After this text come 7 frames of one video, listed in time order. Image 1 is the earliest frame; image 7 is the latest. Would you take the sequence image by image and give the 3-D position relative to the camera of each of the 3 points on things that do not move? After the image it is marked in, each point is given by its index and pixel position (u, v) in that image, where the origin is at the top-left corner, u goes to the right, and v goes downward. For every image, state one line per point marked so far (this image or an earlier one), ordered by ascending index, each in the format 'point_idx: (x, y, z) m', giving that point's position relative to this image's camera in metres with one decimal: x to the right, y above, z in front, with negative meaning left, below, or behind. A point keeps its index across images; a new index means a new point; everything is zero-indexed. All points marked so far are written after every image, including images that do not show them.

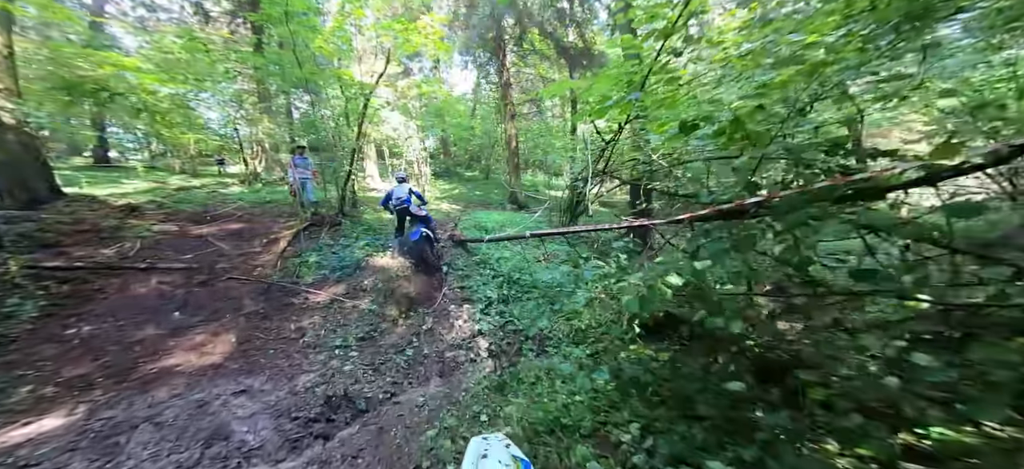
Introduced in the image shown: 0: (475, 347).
0: (-0.6, -1.8, +5.5) m
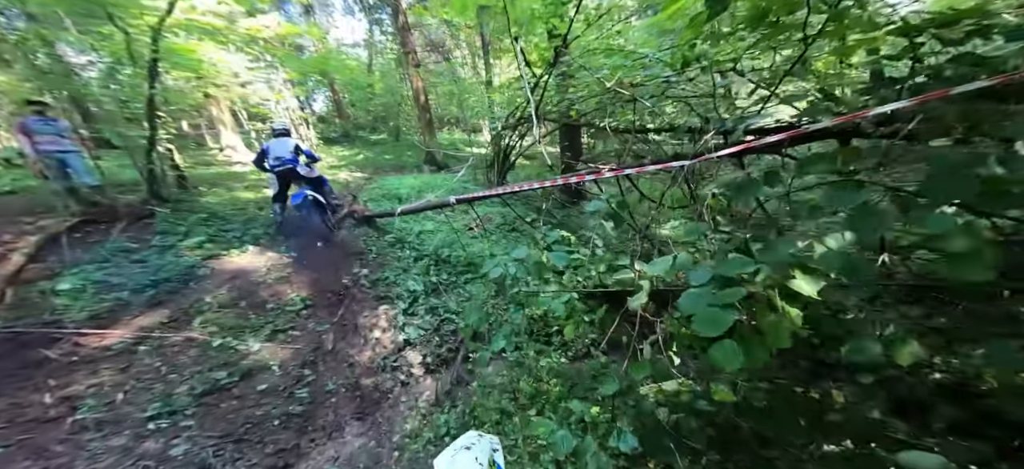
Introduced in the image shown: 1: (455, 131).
0: (-1.2, -1.5, +3.9) m
1: (-2.8, +5.0, +16.9) m
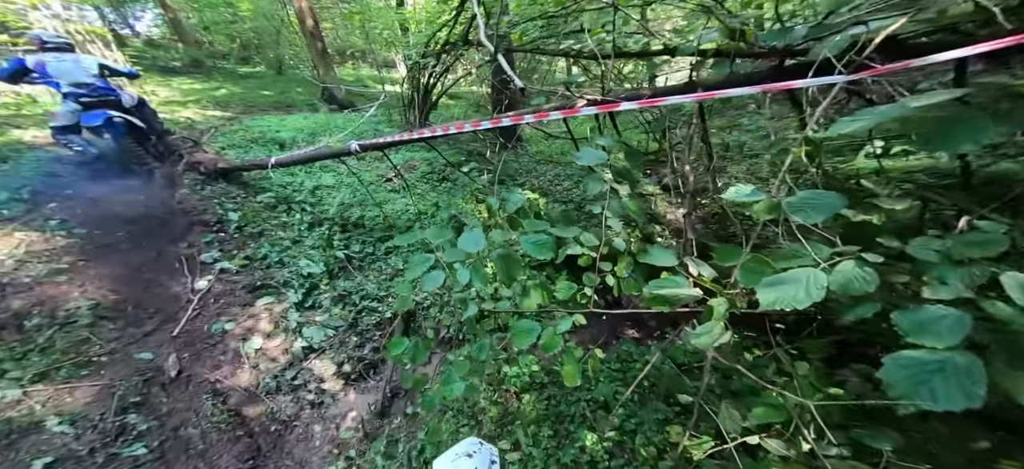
0: (-1.7, -1.2, +2.9) m
1: (-6.1, +6.9, +14.1) m
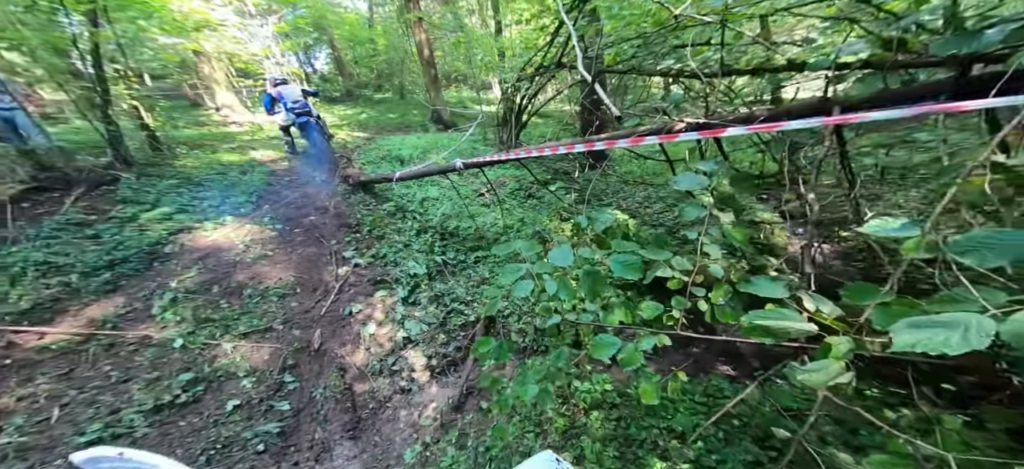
0: (-1.0, -1.3, +3.3) m
1: (-2.2, +6.5, +15.5) m
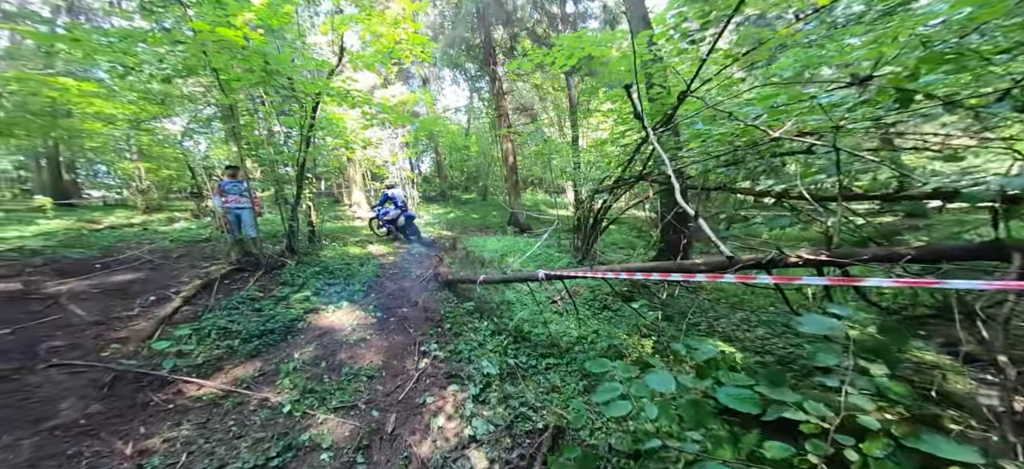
0: (-0.5, -2.2, +3.3) m
1: (+1.3, +2.2, +17.0) m
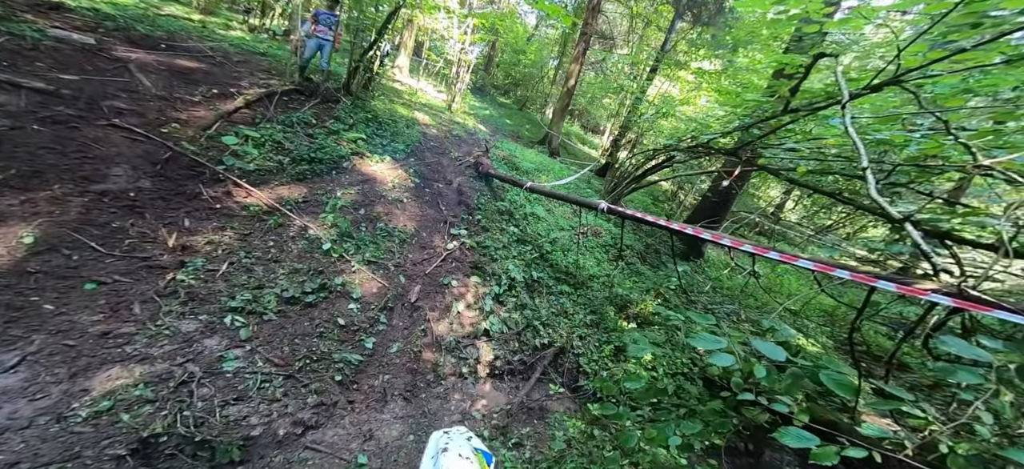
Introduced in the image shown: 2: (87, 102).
0: (-0.4, -1.2, +3.5) m
1: (+3.4, +5.0, +16.1) m
2: (-4.3, +1.4, +3.4) m
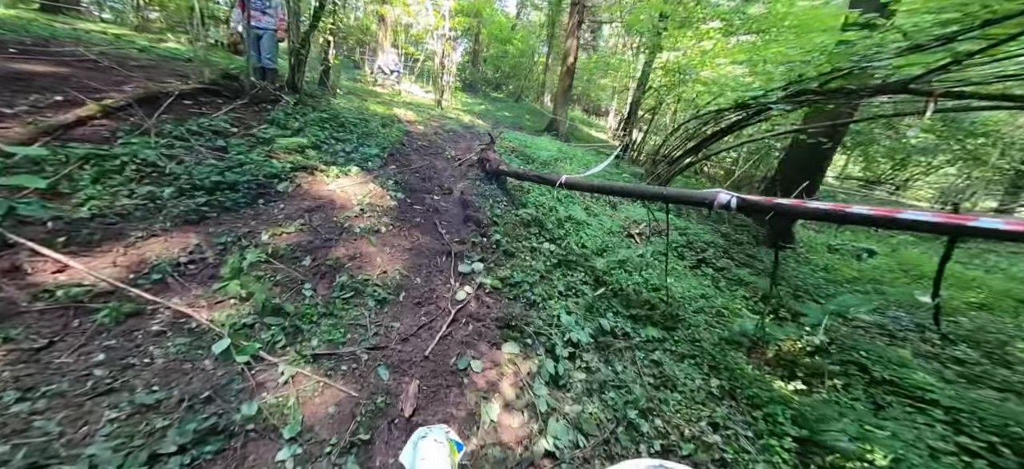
0: (+0.1, -1.4, +1.8) m
1: (+3.3, +5.2, +14.3) m
2: (-4.1, +0.6, +1.8) m
